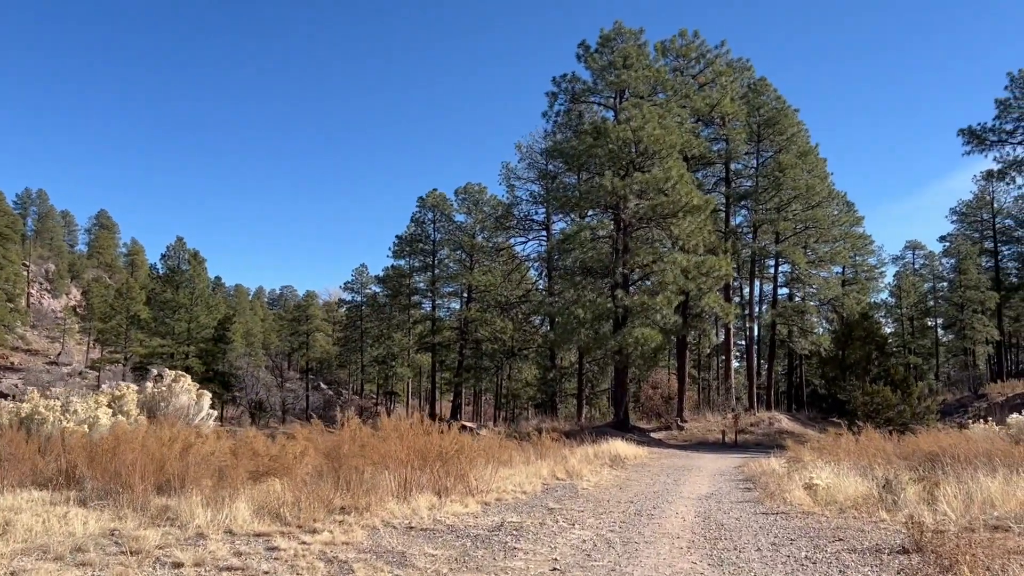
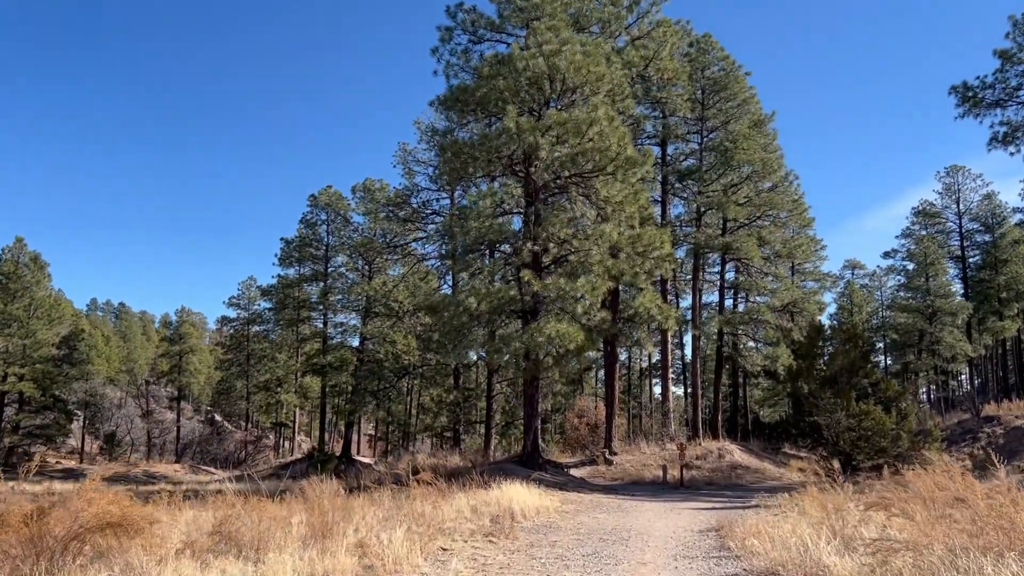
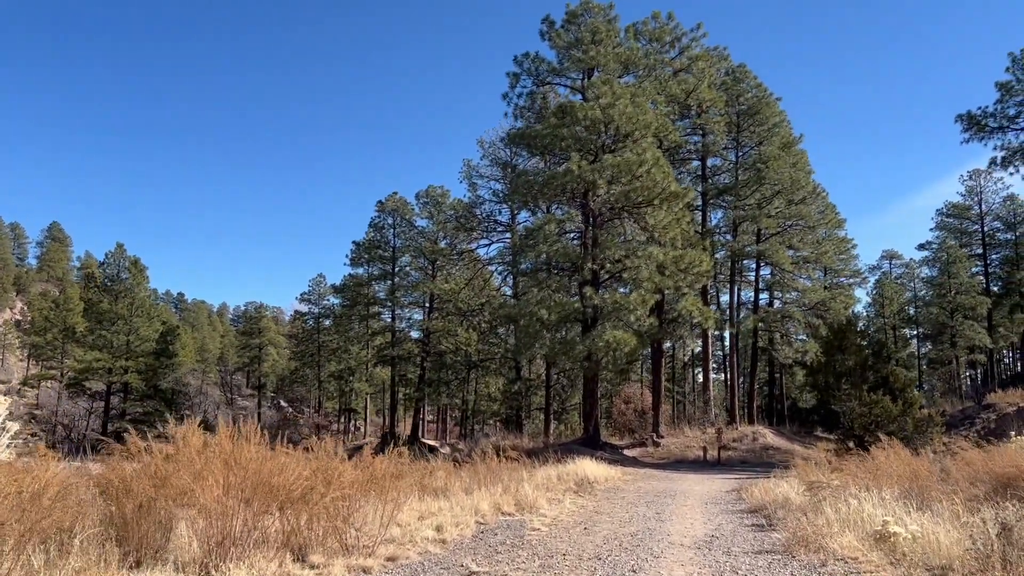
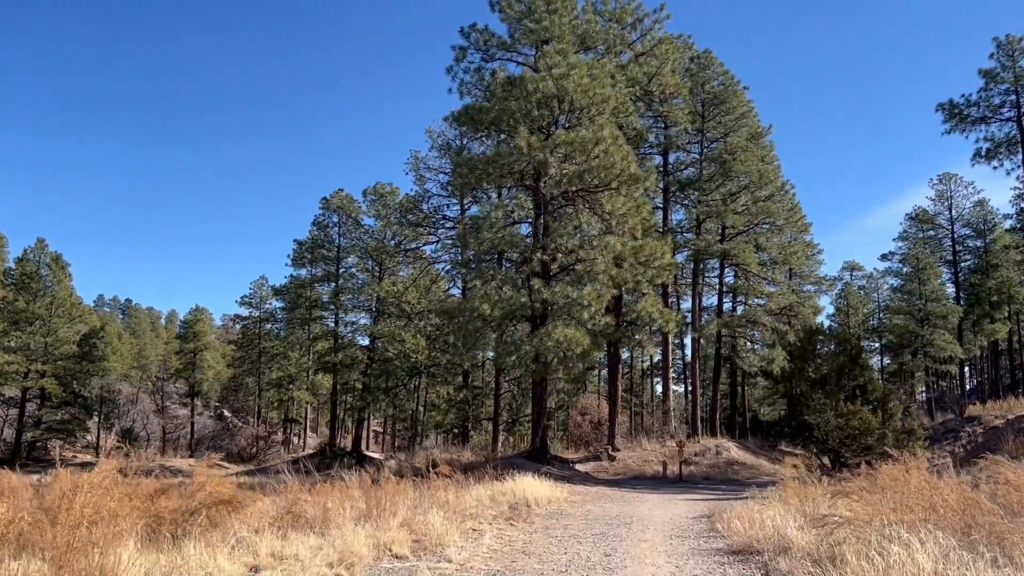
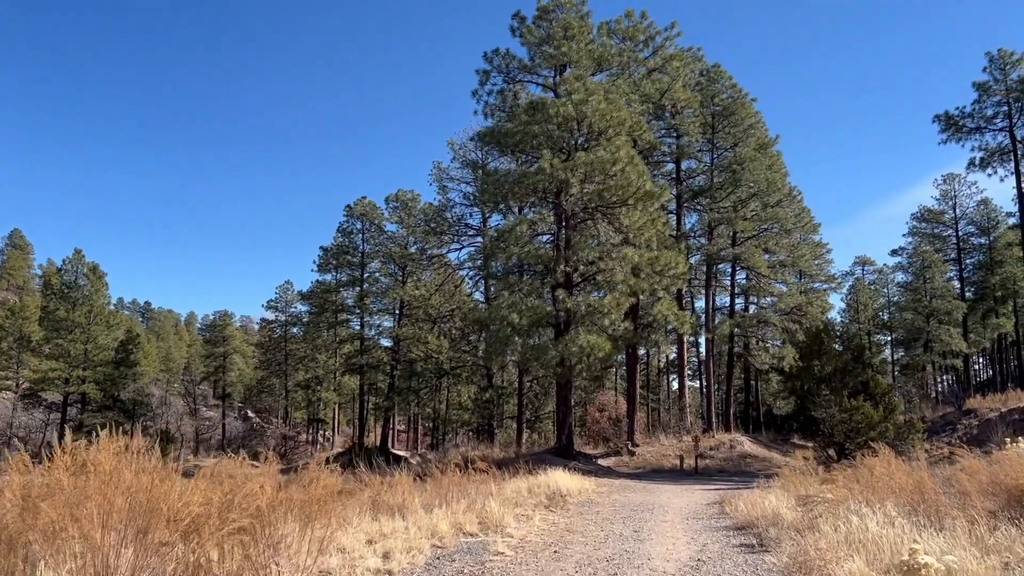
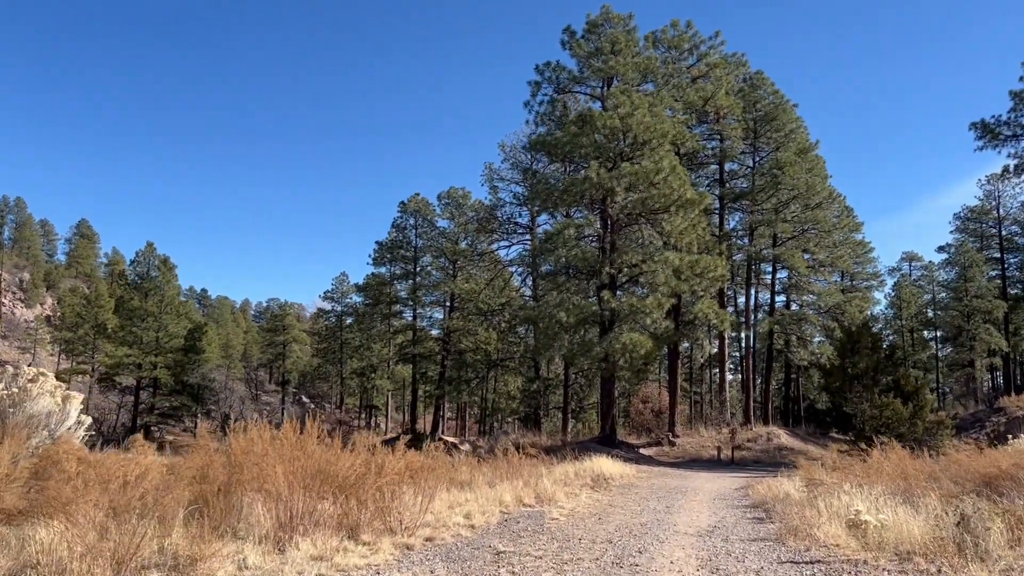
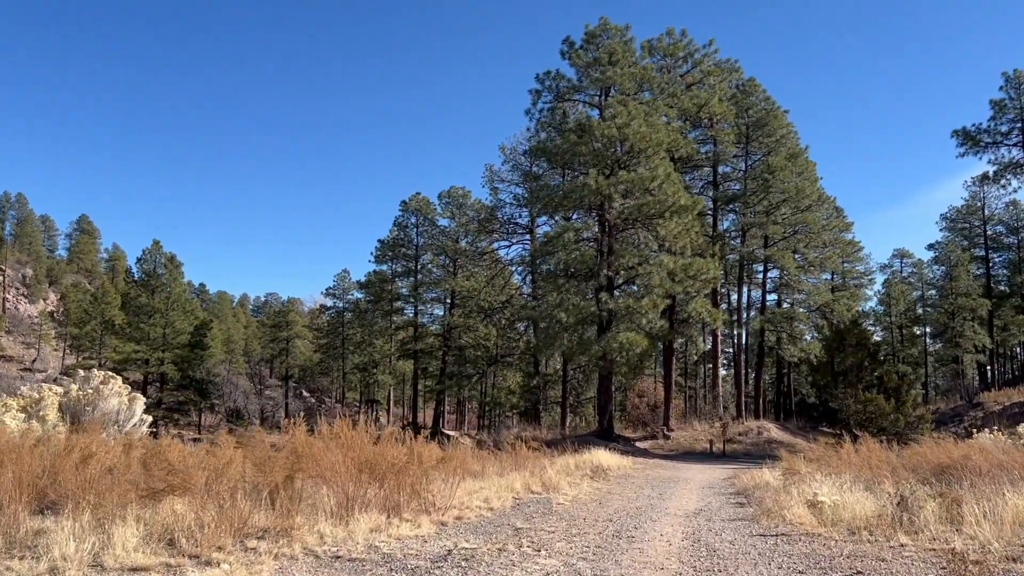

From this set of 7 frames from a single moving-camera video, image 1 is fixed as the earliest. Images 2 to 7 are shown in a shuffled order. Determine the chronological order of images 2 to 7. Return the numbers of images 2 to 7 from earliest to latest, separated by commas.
7, 6, 3, 5, 4, 2
